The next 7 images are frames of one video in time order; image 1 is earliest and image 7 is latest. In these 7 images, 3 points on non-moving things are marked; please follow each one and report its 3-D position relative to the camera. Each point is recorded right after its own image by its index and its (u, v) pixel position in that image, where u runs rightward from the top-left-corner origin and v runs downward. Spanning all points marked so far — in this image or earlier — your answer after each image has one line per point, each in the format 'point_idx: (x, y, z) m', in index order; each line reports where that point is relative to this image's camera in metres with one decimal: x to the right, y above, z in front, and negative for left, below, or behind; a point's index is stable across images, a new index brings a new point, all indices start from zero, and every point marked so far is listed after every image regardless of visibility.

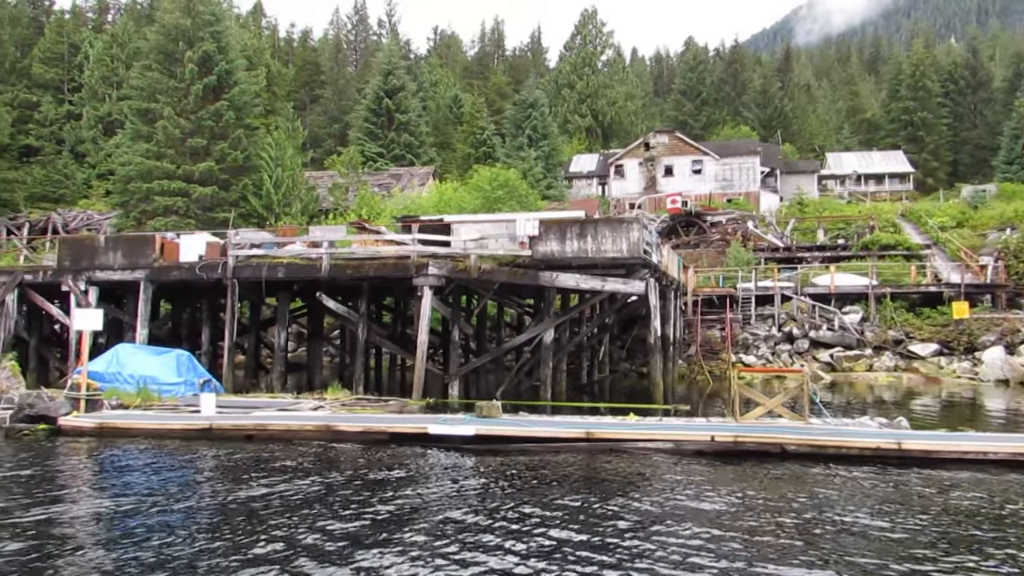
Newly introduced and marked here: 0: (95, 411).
0: (-8.2, -2.5, +16.3) m
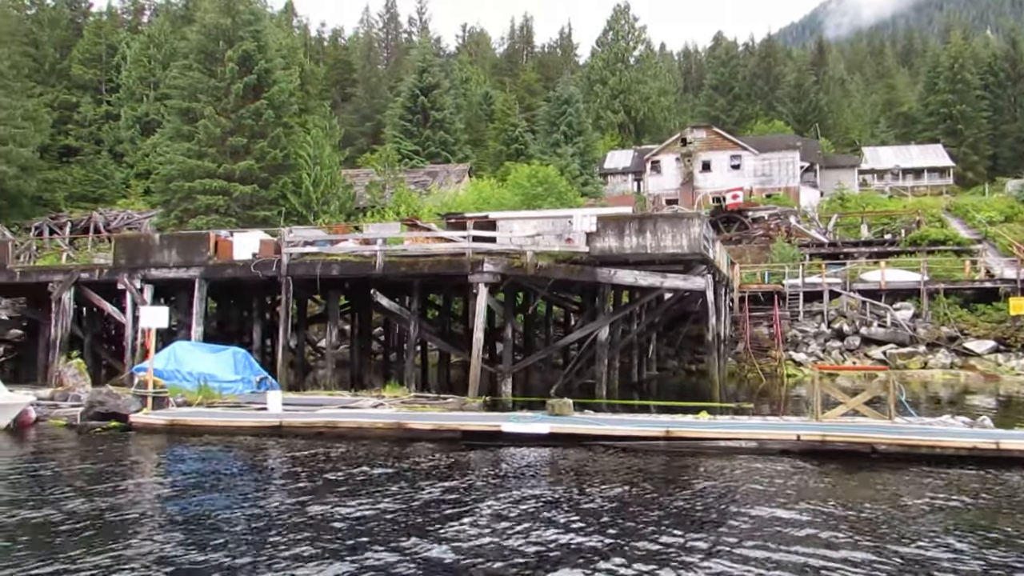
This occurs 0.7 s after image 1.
0: (-7.0, -2.4, +16.4) m
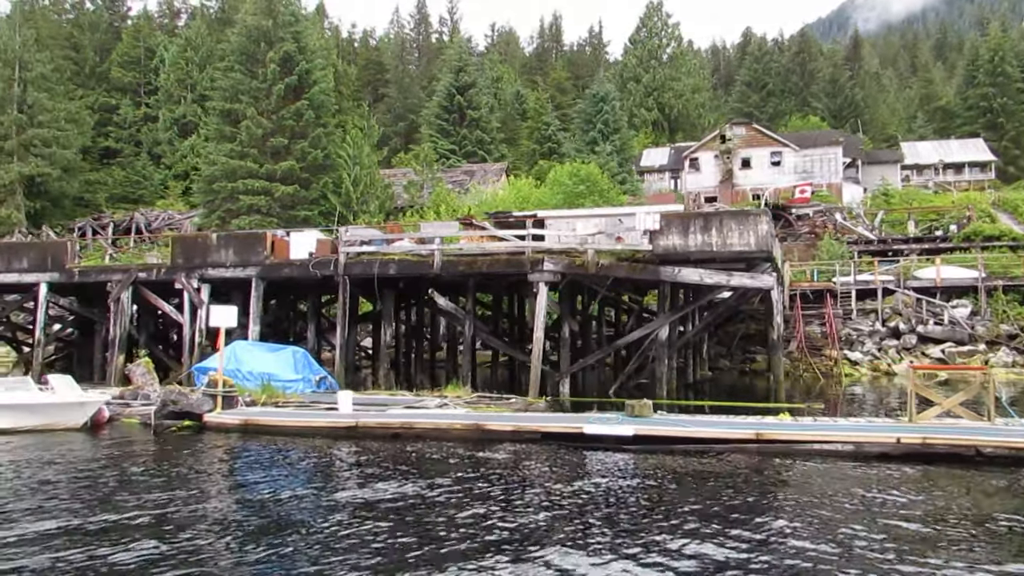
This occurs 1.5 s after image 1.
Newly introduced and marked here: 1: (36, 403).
0: (-5.6, -2.4, +16.4) m
1: (-9.5, -2.4, +16.6) m
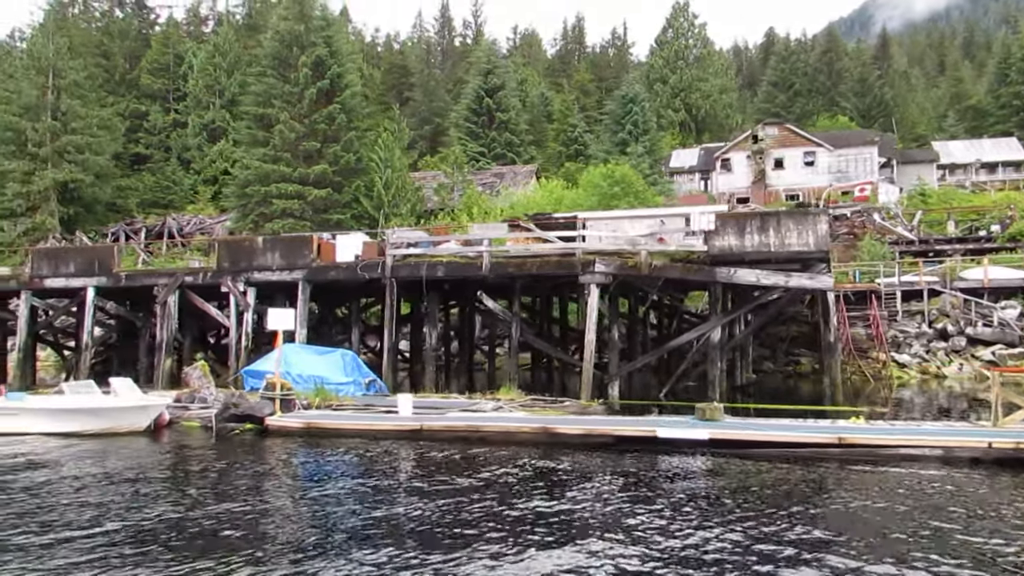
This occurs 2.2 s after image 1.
0: (-4.5, -2.5, +16.4) m
1: (-8.3, -2.4, +16.7) m
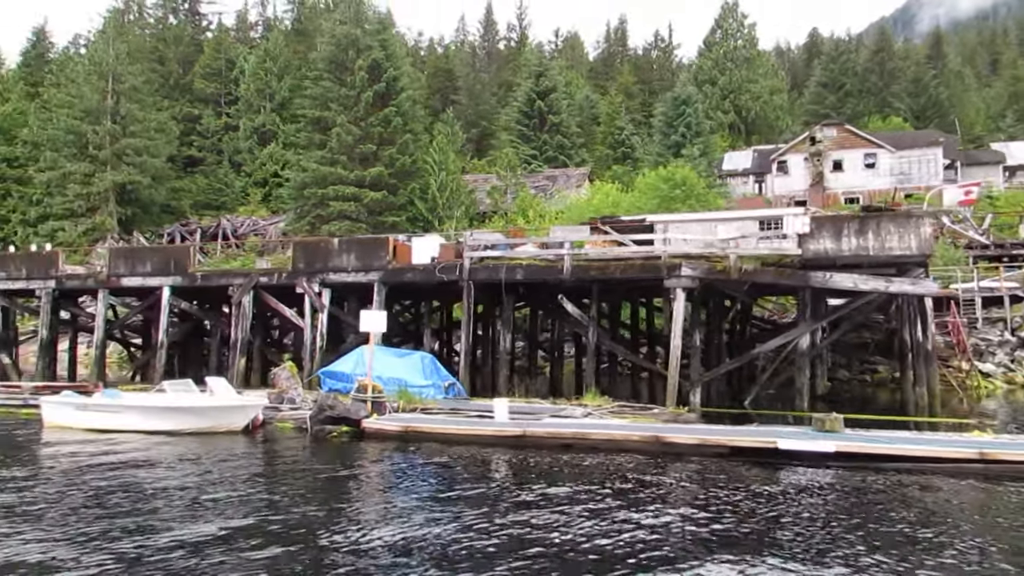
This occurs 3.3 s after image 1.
0: (-2.7, -2.5, +16.2) m
1: (-6.5, -2.5, +16.7) m
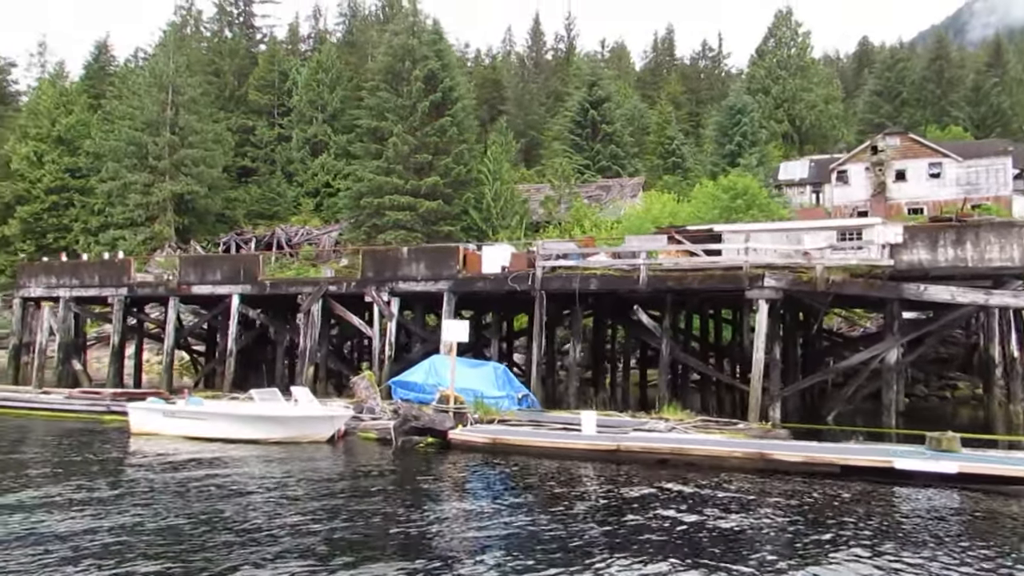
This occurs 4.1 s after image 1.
0: (-1.1, -2.7, +16.0) m
1: (-4.9, -2.6, +16.6) m
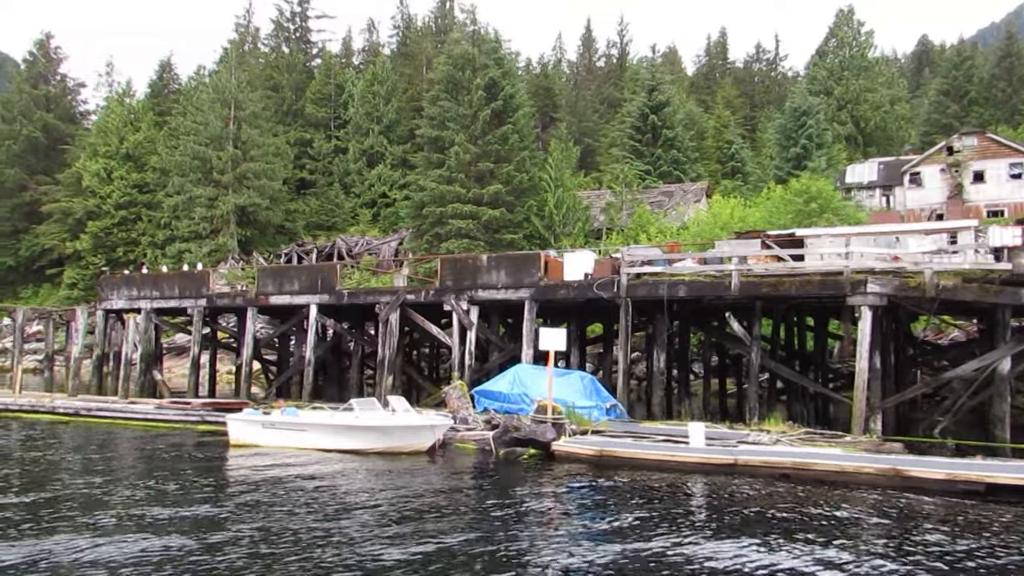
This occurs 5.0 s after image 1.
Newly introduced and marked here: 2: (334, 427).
0: (+0.7, -2.9, +15.5) m
1: (-3.0, -2.8, +16.4) m
2: (-4.1, -2.9, +17.0) m
